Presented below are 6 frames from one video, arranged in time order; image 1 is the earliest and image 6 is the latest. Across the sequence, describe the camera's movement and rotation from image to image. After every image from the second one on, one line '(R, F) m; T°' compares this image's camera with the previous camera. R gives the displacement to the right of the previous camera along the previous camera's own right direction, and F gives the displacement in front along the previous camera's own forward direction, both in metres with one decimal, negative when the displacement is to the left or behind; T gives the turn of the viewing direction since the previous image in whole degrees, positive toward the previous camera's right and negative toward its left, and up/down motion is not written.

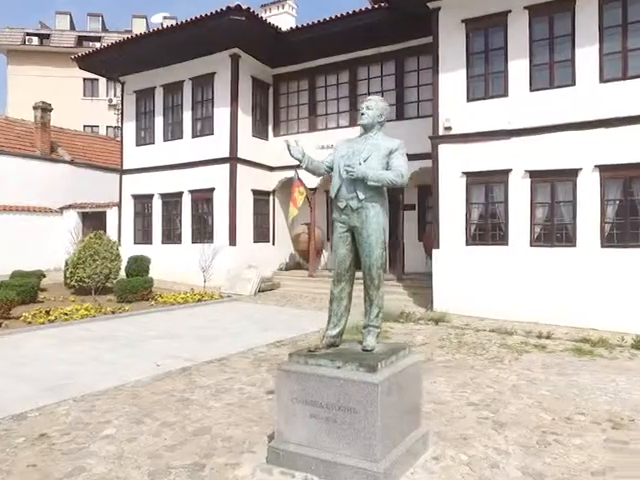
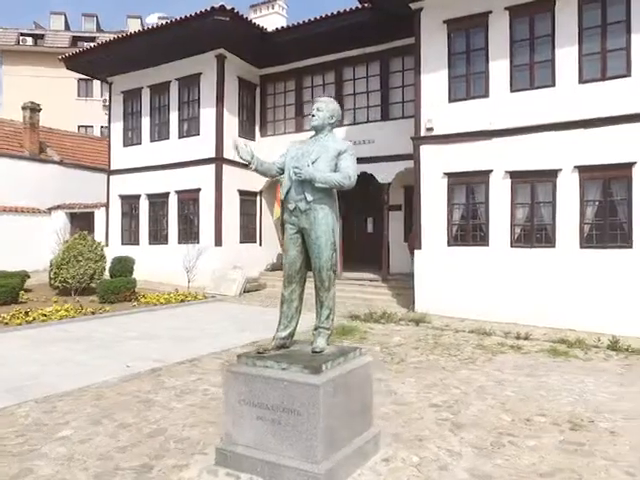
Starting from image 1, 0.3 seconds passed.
(+0.3, 0.0) m; 0°
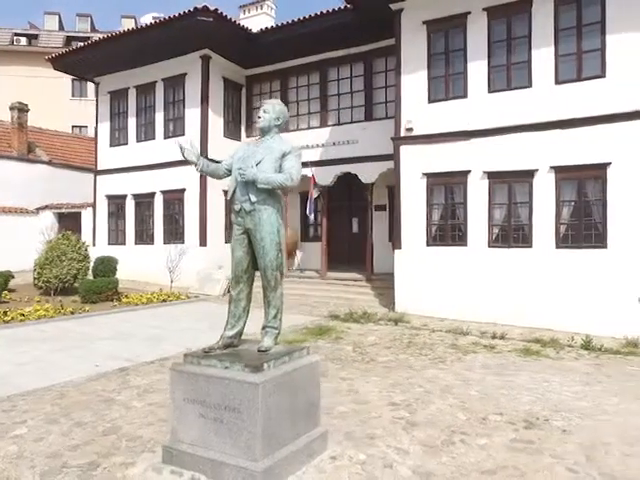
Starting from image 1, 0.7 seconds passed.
(+0.3, 0.0) m; 0°
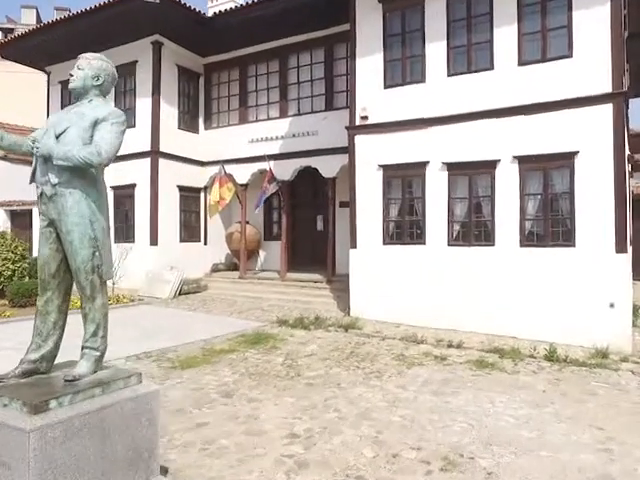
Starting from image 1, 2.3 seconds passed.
(+0.8, +1.0) m; 0°
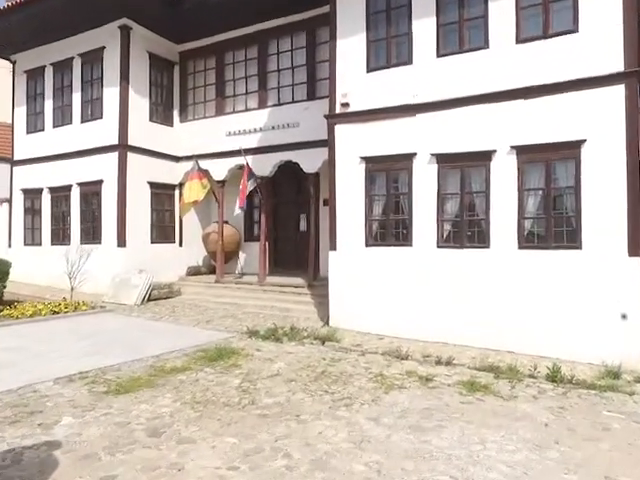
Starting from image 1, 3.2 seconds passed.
(+0.3, +1.1) m; 0°
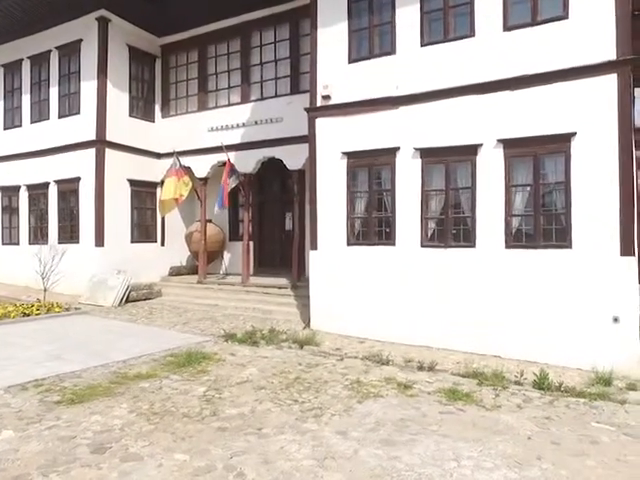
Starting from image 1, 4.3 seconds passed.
(+0.2, +0.4) m; 0°
